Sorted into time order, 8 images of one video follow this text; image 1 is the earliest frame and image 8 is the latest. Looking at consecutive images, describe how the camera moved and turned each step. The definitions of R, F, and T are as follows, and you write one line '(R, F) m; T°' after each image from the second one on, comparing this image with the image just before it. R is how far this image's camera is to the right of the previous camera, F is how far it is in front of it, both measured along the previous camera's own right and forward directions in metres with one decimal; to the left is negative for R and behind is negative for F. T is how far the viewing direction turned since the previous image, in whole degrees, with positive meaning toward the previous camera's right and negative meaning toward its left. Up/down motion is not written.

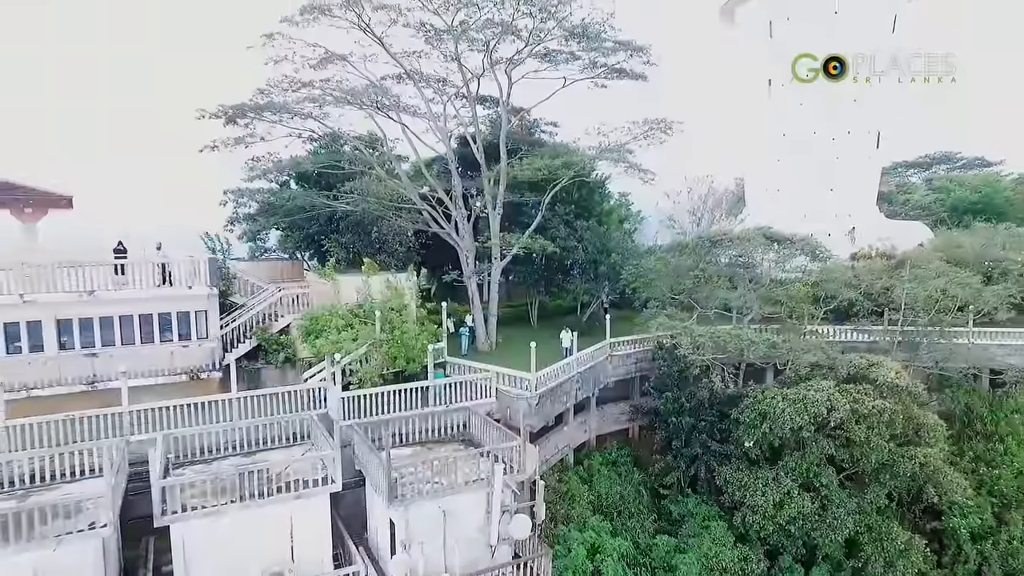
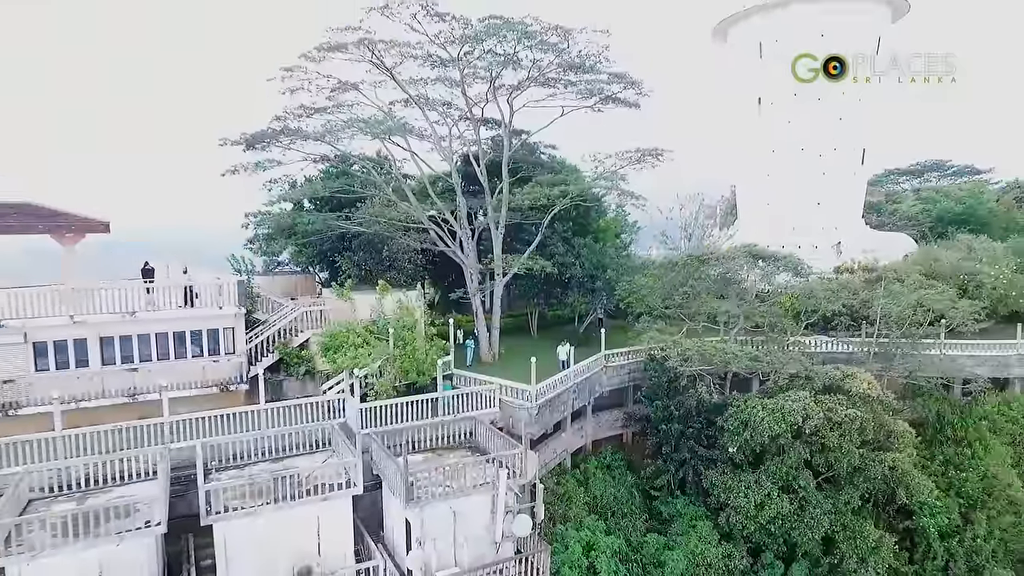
(-0.1, -1.1) m; 0°
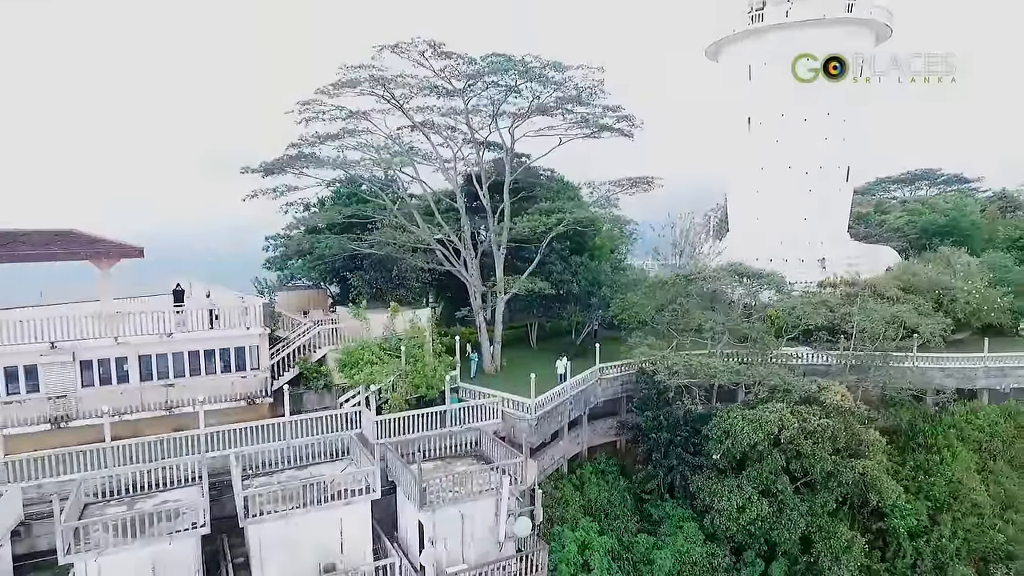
(0.0, -1.2) m; 0°
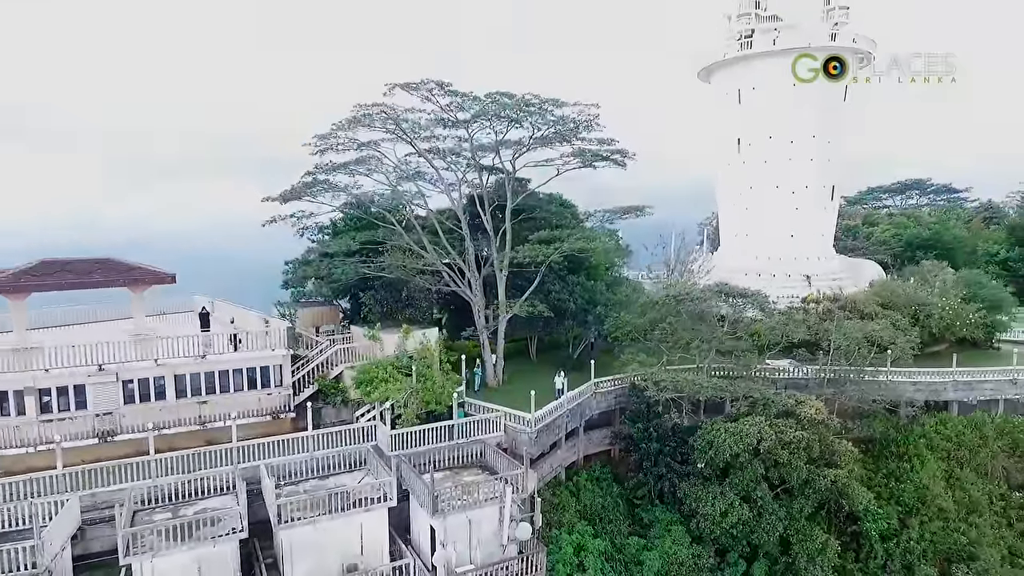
(-0.1, -1.4) m; 0°
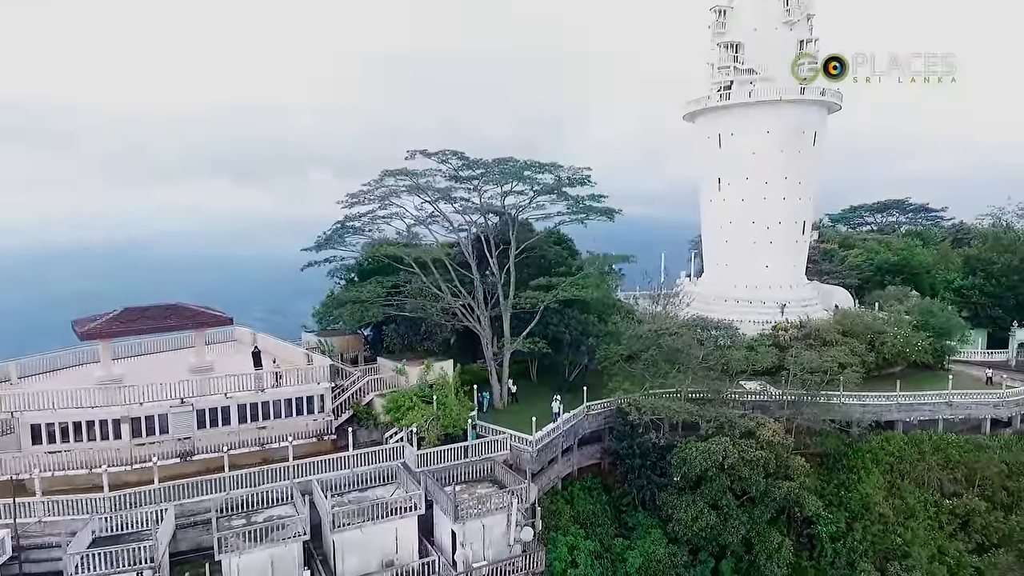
(-0.2, -3.1) m; 0°
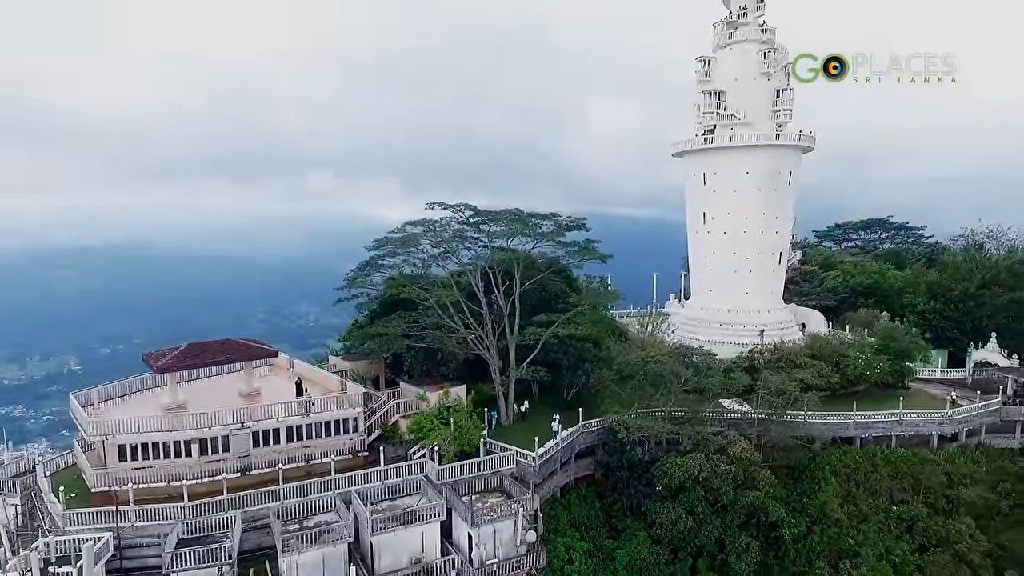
(-0.2, -3.3) m; 0°
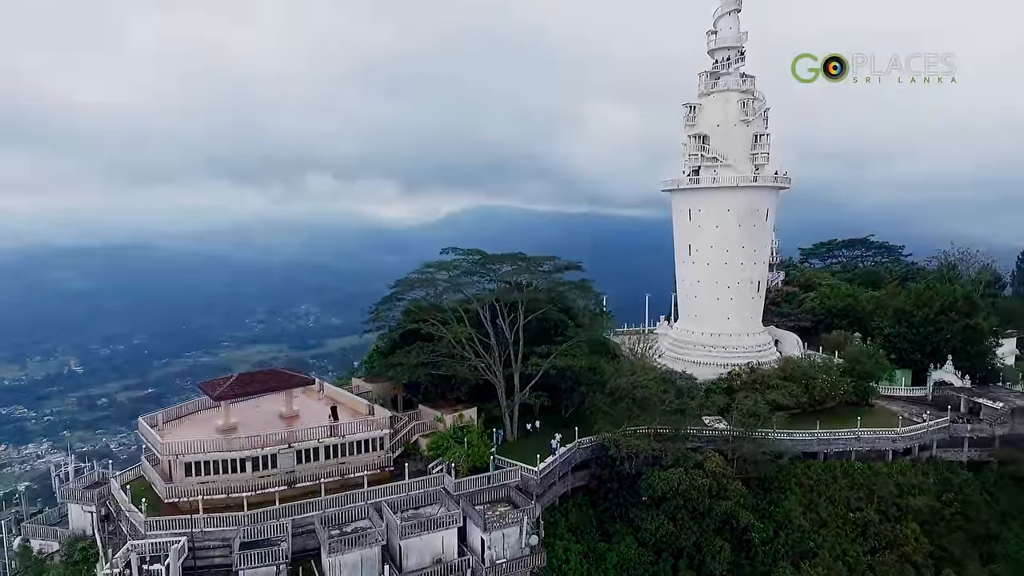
(-0.3, -3.6) m; 0°
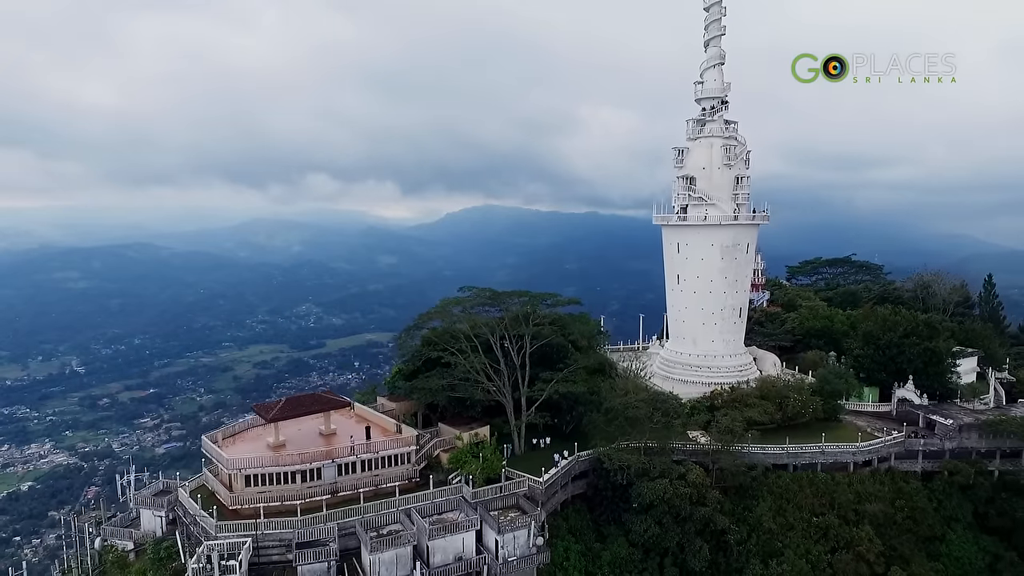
(-0.4, -4.3) m; 0°
